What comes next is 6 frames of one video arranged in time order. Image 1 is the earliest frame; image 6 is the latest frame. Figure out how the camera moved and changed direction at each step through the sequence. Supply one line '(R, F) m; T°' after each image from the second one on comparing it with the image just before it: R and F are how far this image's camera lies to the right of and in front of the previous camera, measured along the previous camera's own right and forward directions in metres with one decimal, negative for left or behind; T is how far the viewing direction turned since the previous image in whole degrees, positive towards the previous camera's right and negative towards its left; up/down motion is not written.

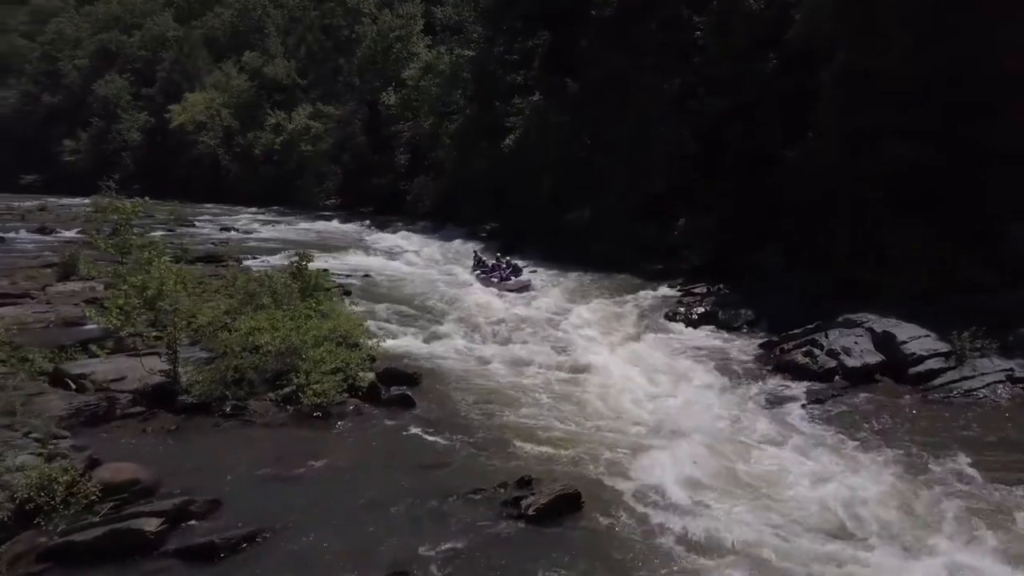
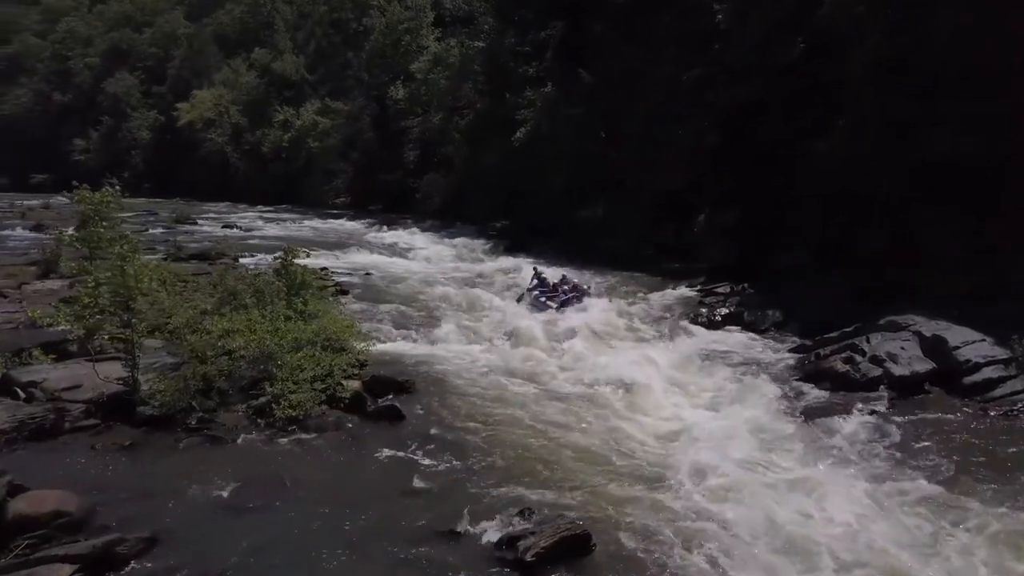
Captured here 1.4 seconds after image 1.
(+0.2, +1.5) m; -1°
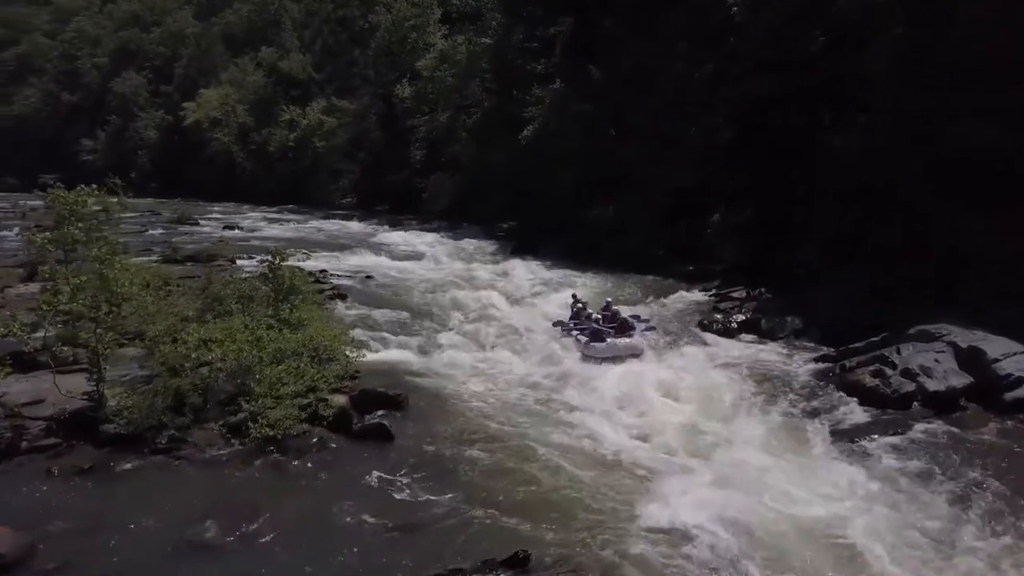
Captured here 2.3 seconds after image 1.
(+0.2, +0.9) m; -1°
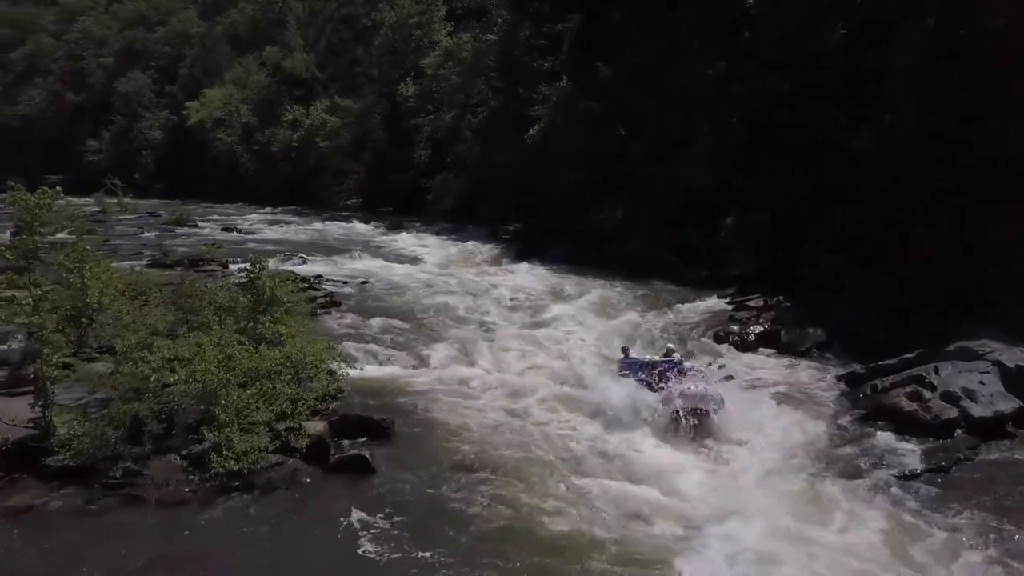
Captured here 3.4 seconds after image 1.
(+0.1, +1.1) m; -1°
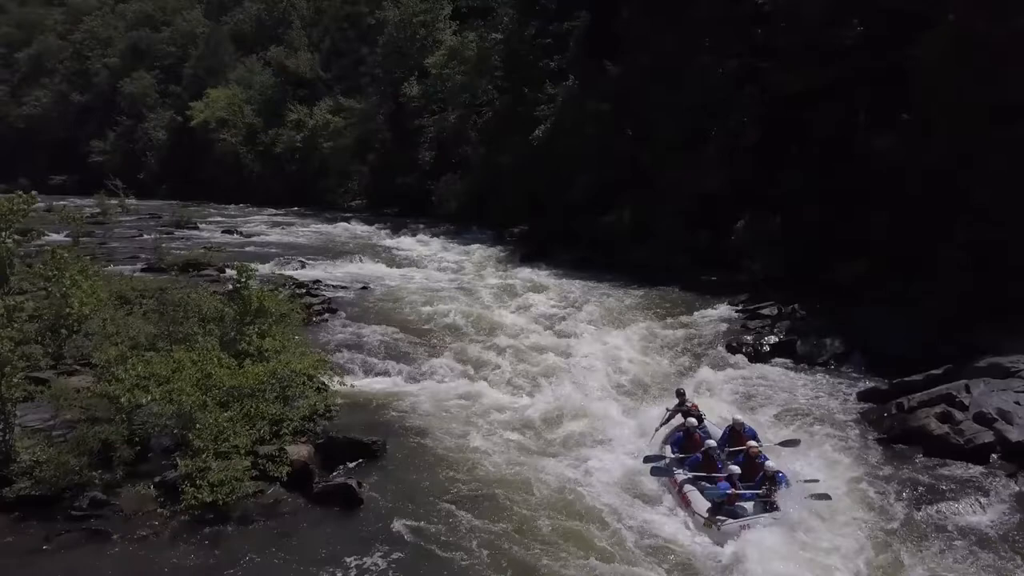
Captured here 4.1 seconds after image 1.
(+0.1, +0.7) m; -1°
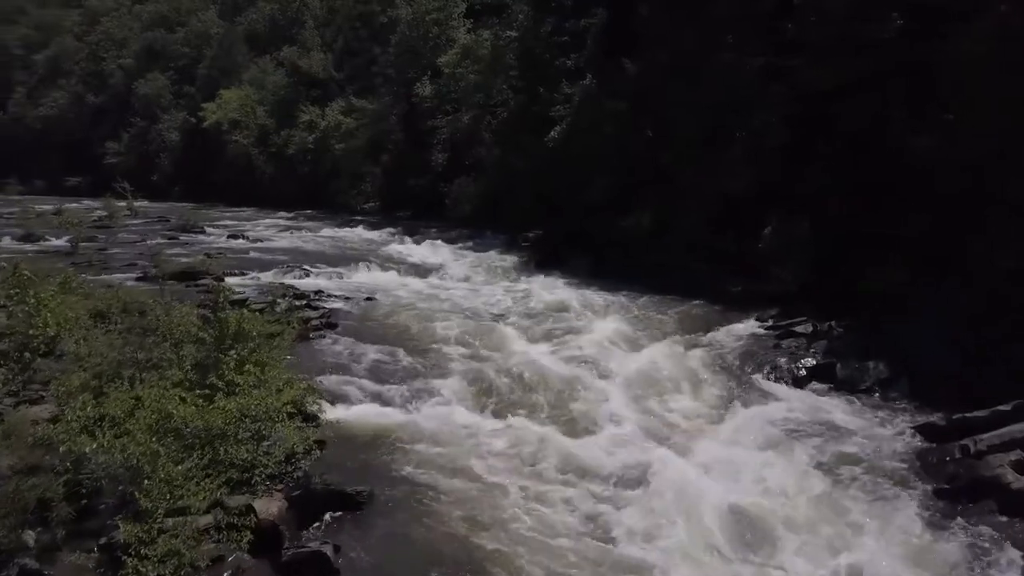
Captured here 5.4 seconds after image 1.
(+0.1, +1.3) m; -1°
